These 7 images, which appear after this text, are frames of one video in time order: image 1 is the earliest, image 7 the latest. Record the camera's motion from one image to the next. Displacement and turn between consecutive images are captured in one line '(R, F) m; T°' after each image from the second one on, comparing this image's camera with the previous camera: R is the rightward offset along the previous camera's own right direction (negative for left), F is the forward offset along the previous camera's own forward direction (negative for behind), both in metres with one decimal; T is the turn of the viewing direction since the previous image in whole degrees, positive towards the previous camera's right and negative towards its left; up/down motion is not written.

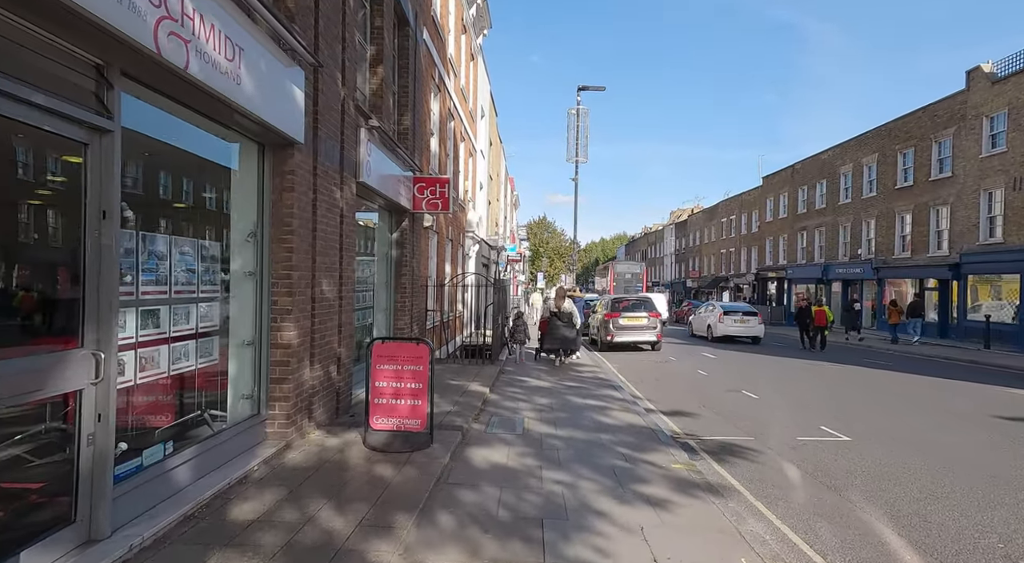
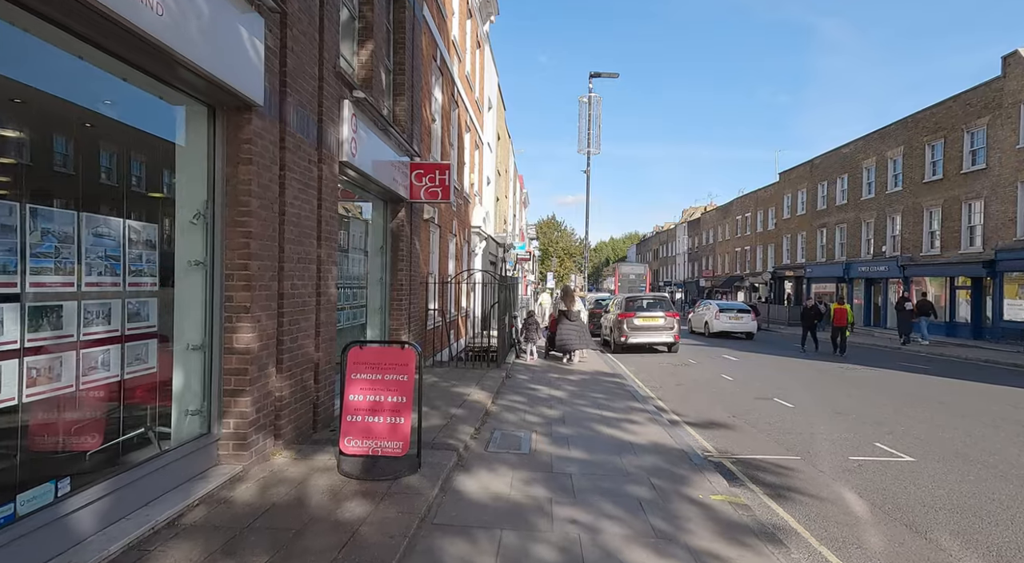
(0.0, +0.9) m; -1°
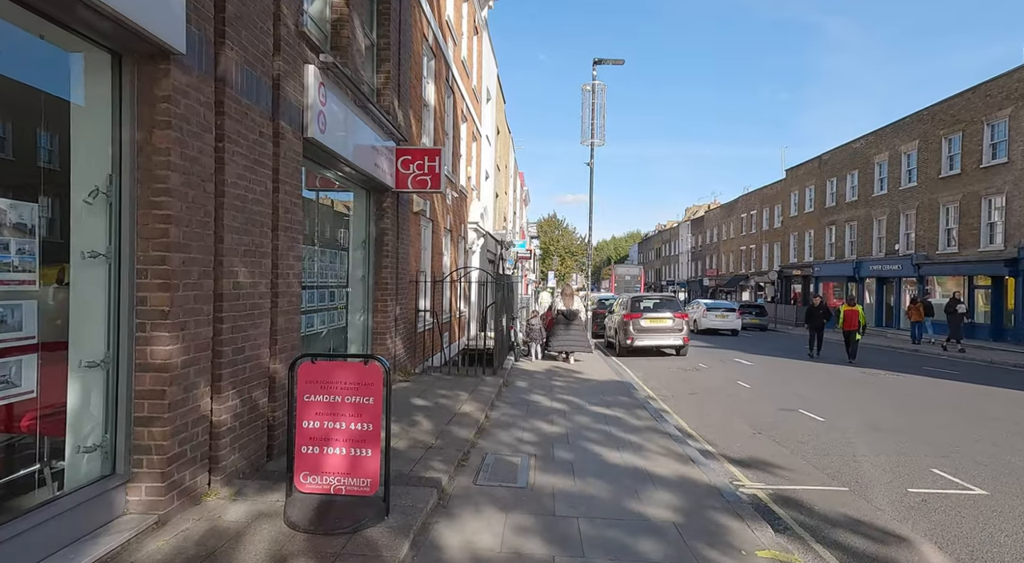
(0.0, +0.9) m; 0°
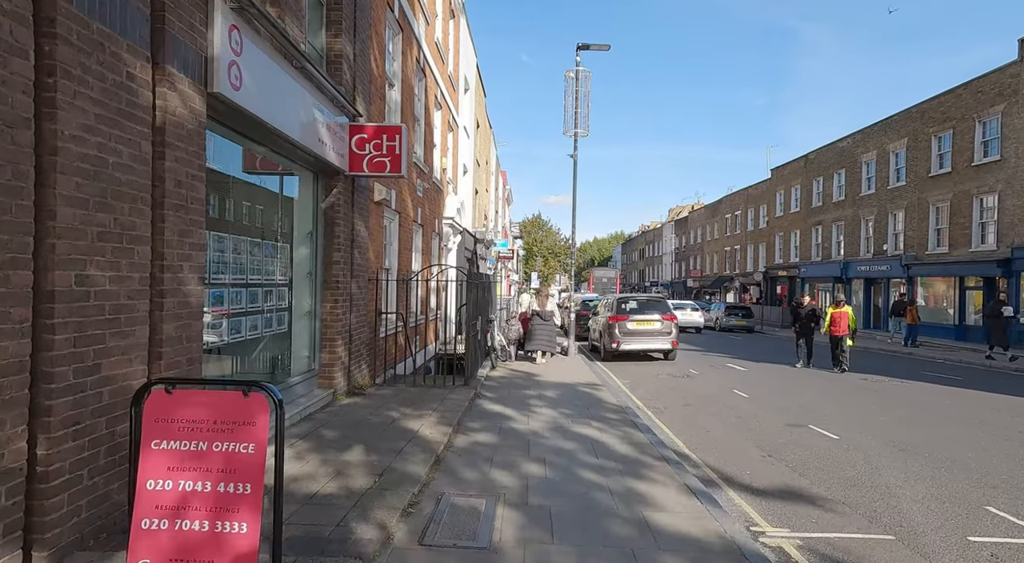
(+0.1, +1.1) m; +2°
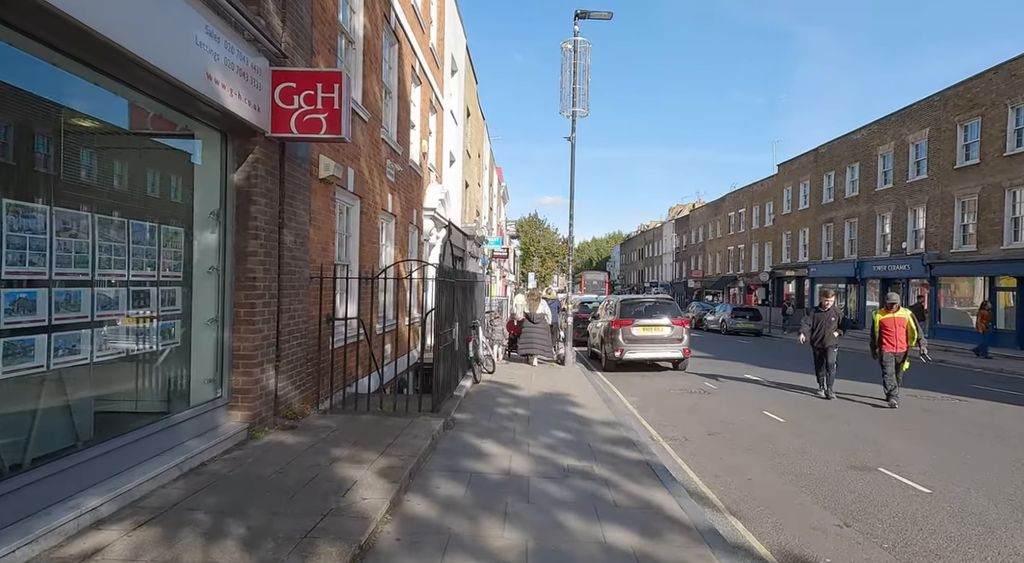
(+0.2, +1.9) m; 0°
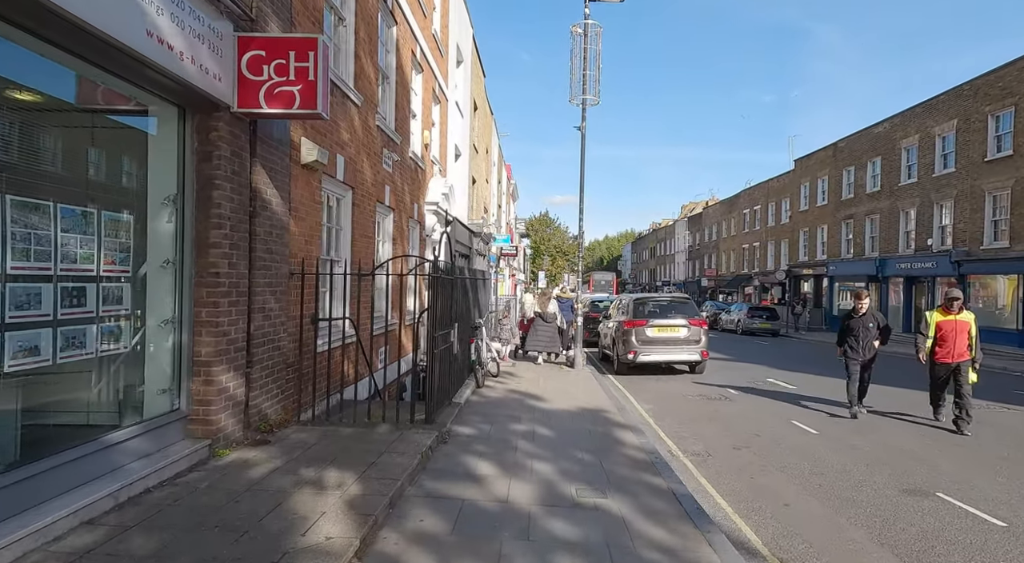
(+0.1, +0.8) m; -1°
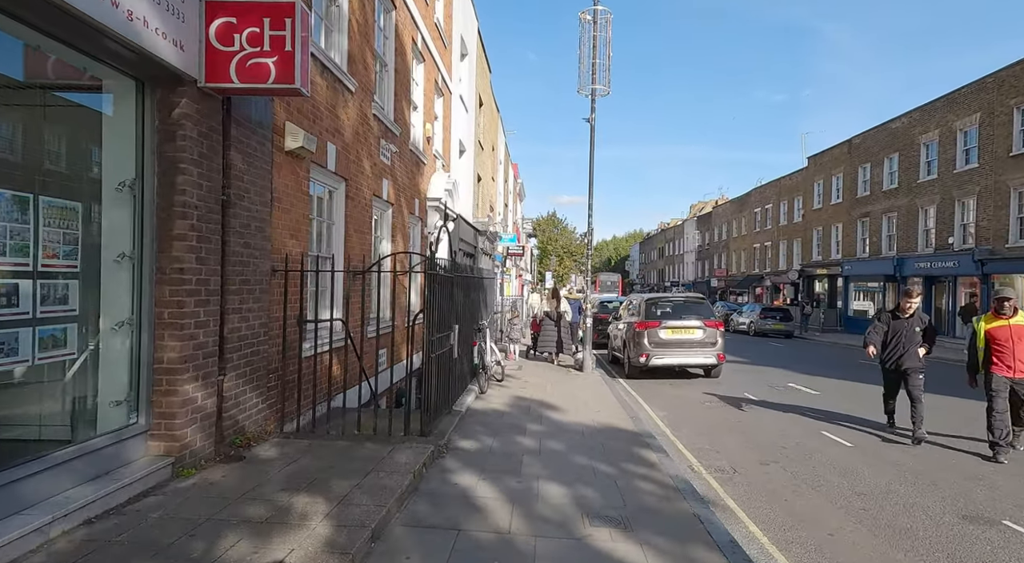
(0.0, +0.6) m; -1°
